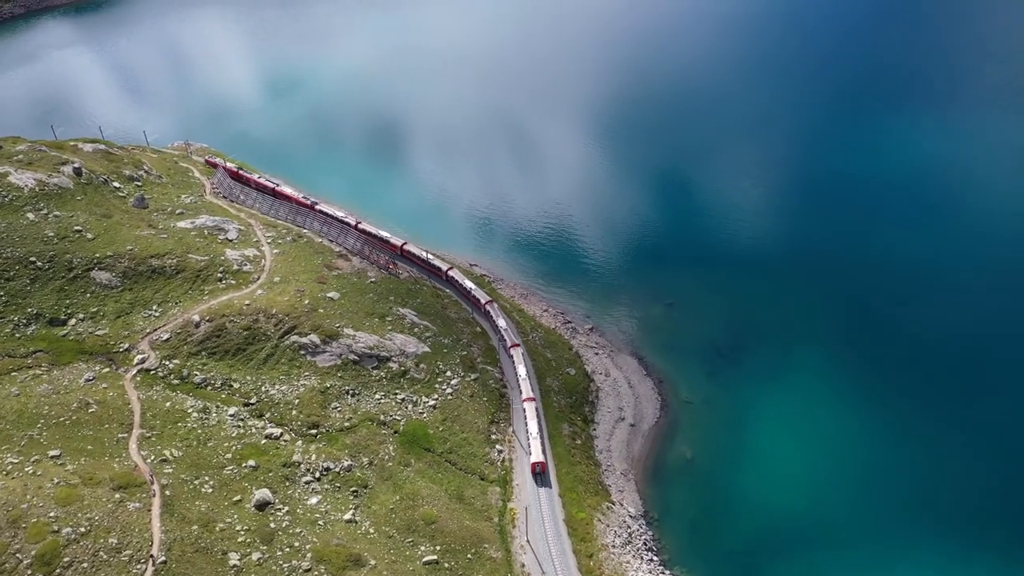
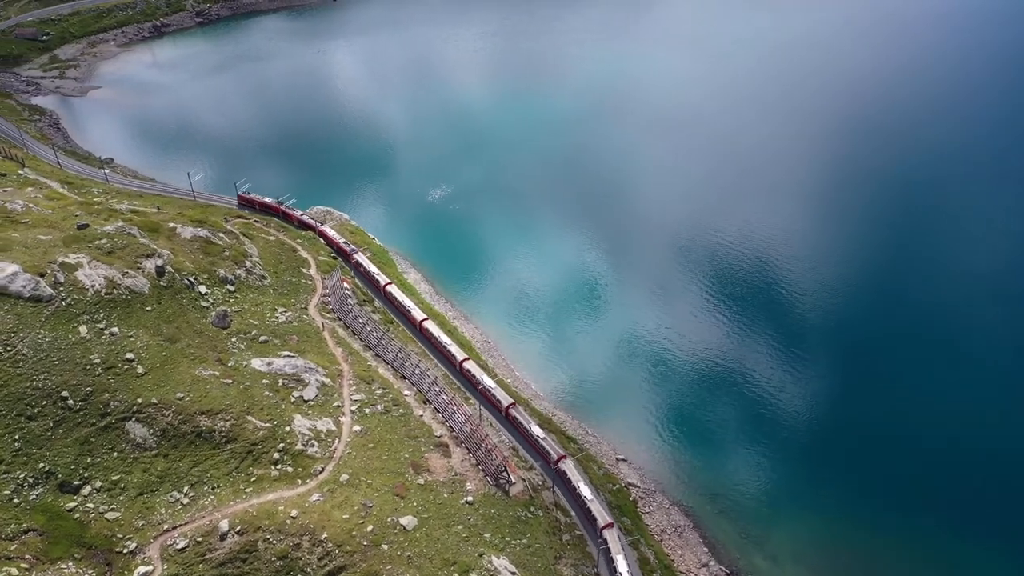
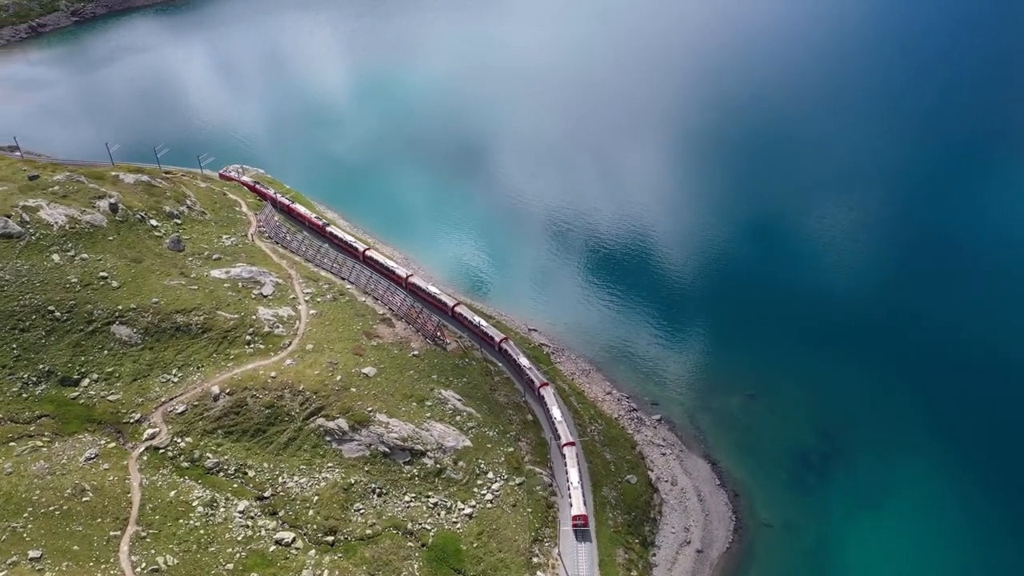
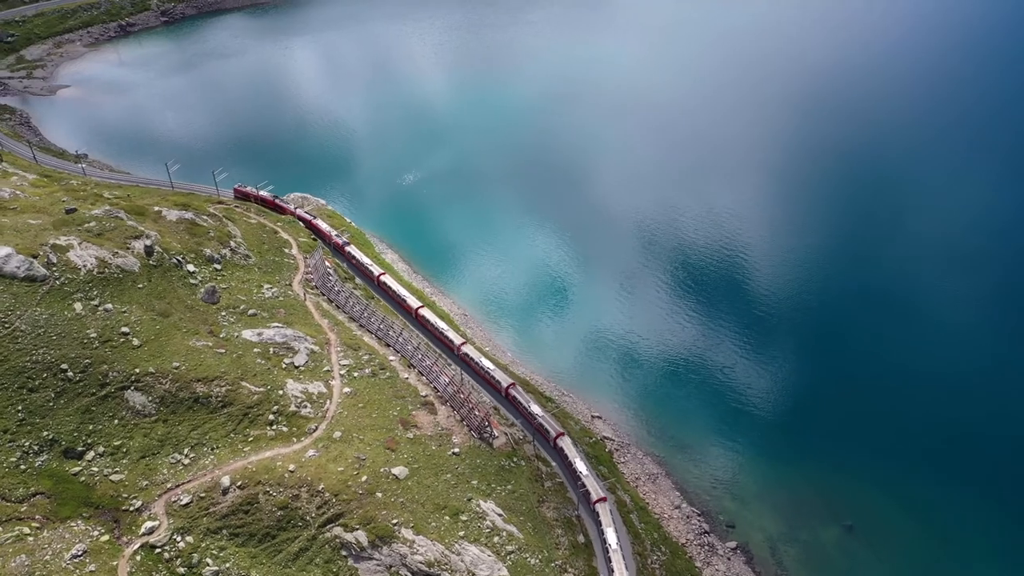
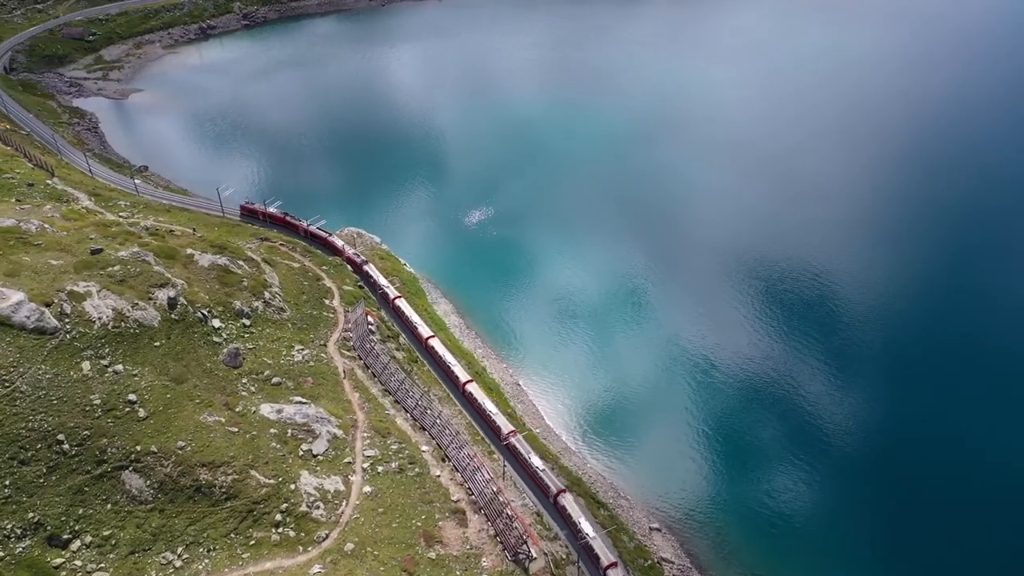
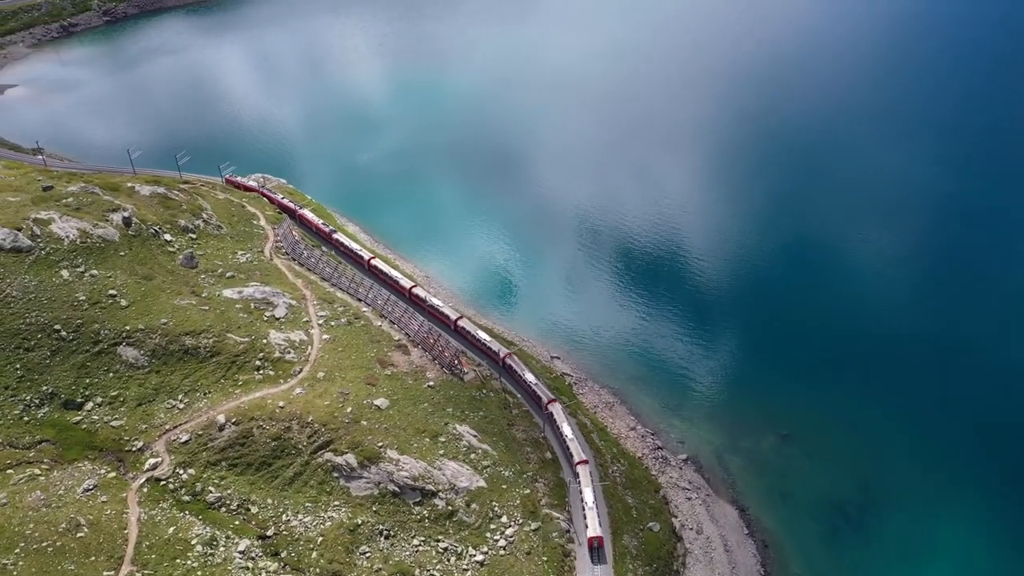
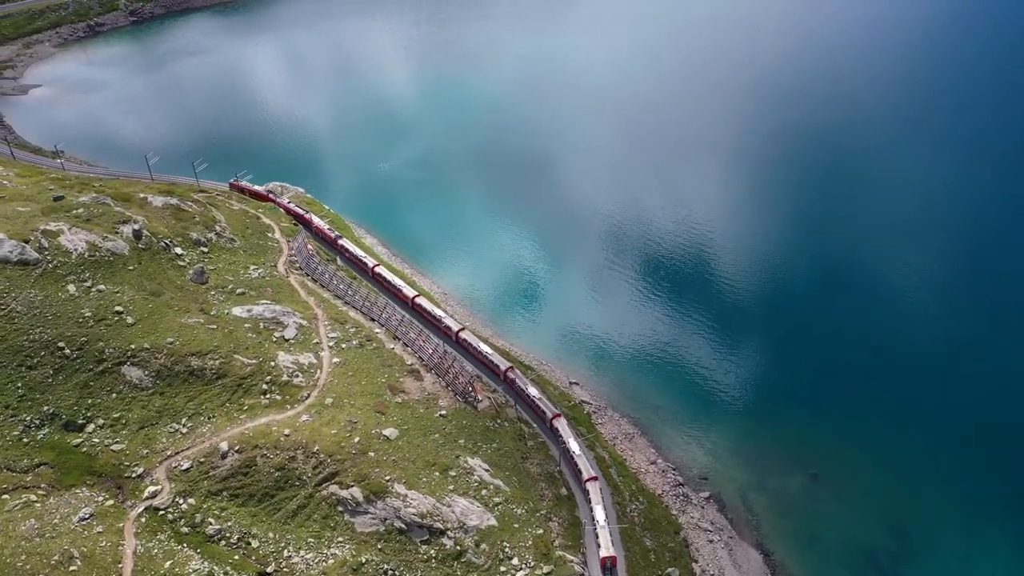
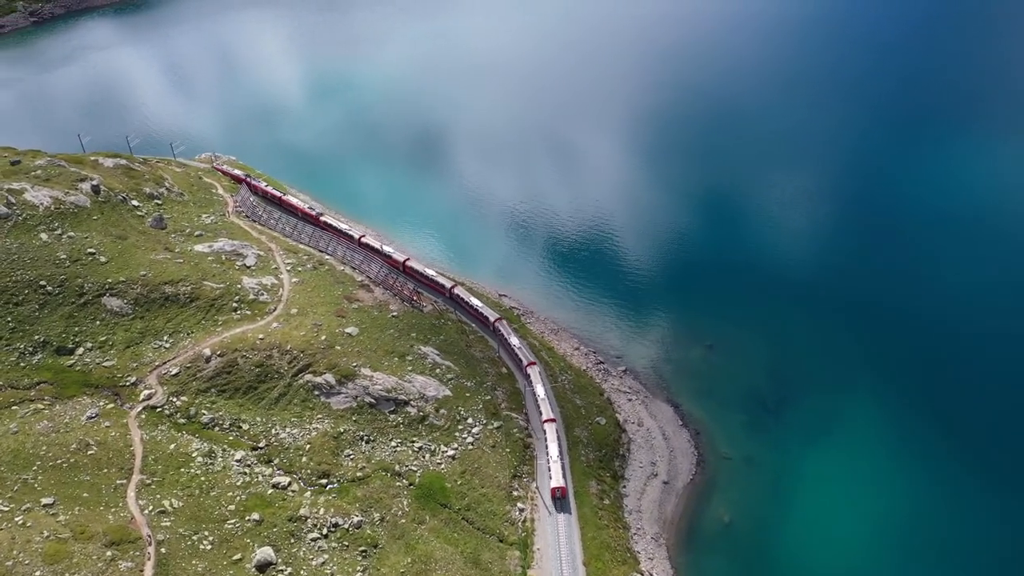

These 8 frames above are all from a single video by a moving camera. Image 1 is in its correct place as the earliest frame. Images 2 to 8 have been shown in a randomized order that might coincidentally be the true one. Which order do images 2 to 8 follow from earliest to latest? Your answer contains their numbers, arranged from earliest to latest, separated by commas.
8, 3, 6, 7, 4, 2, 5
